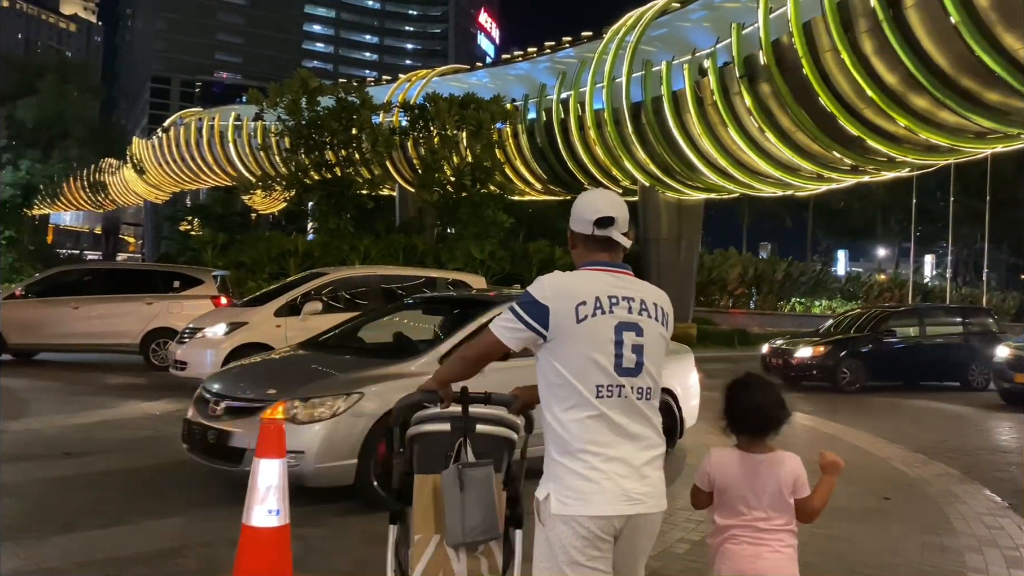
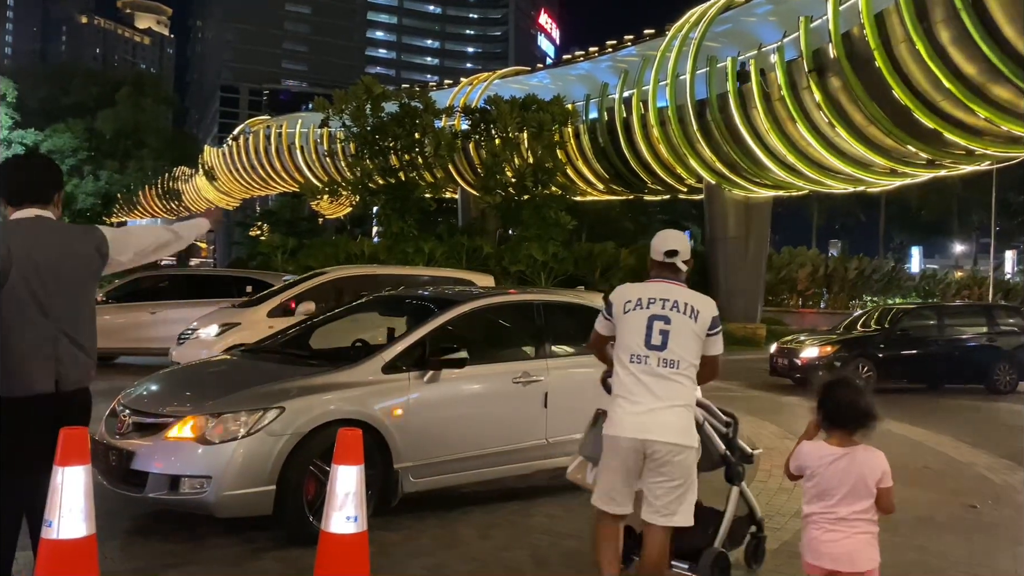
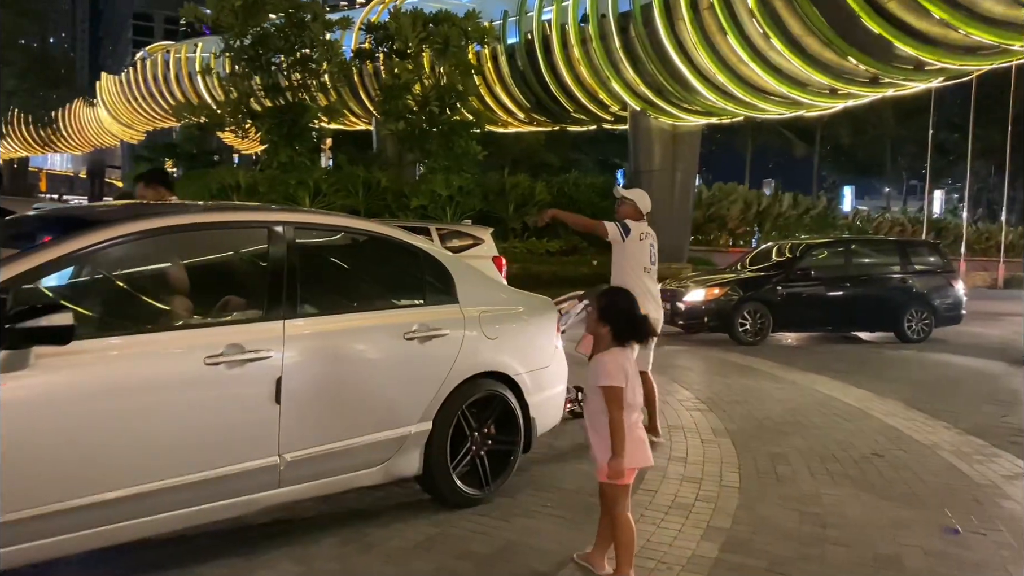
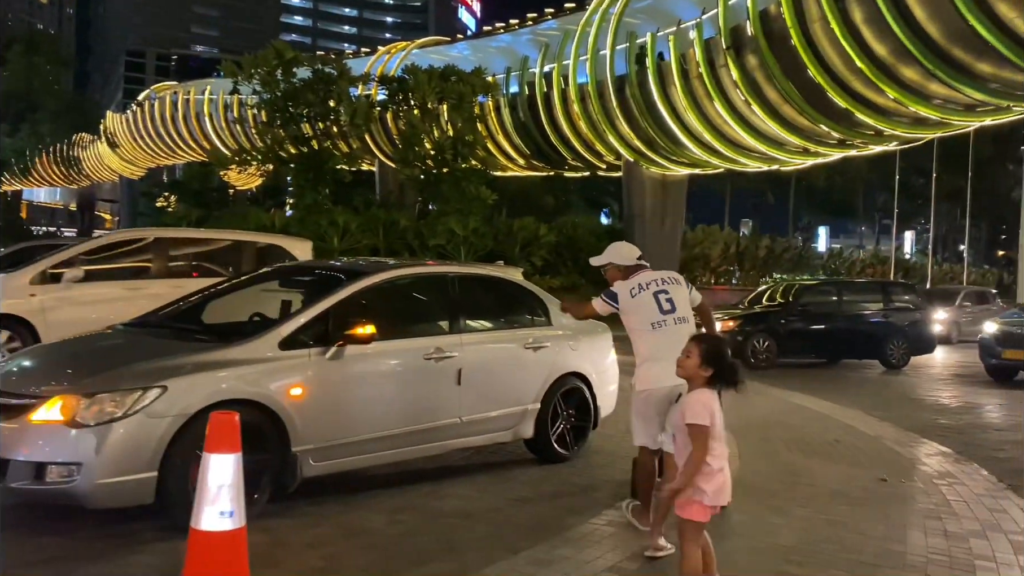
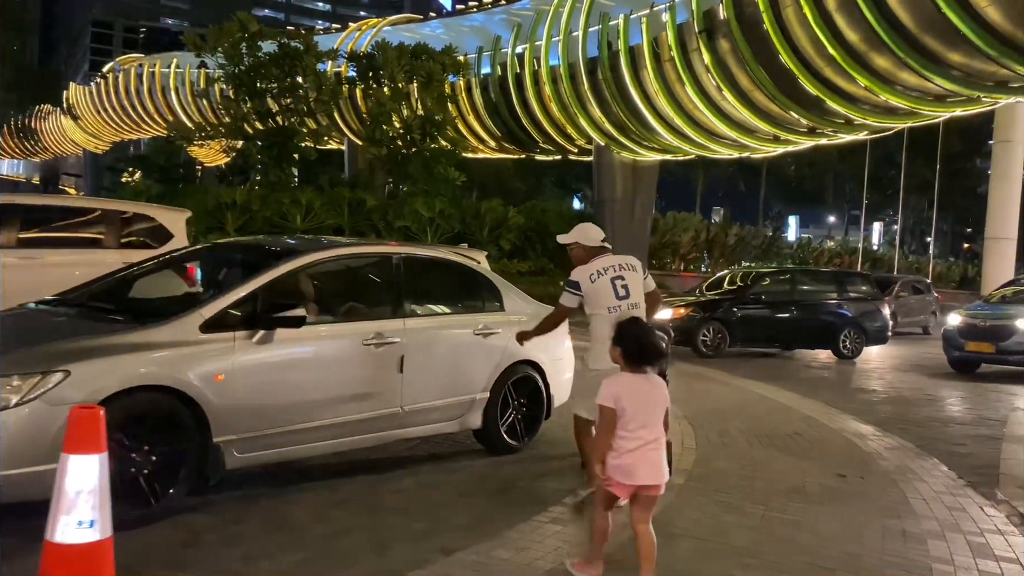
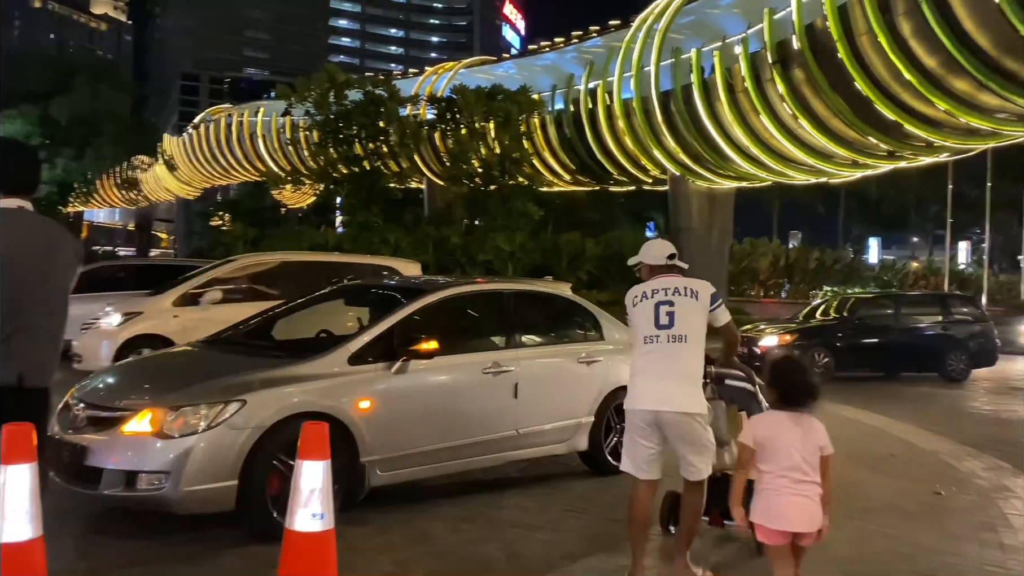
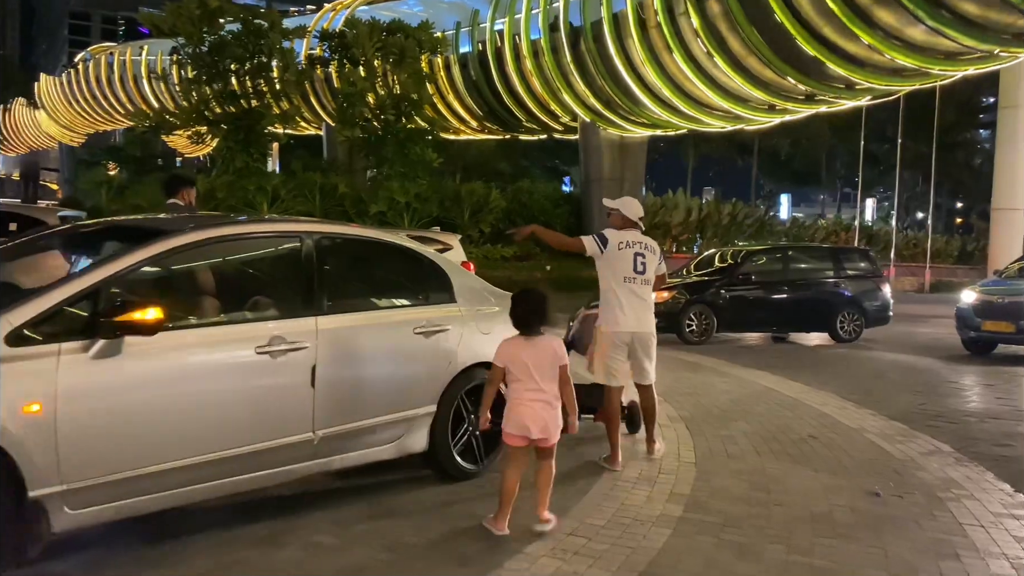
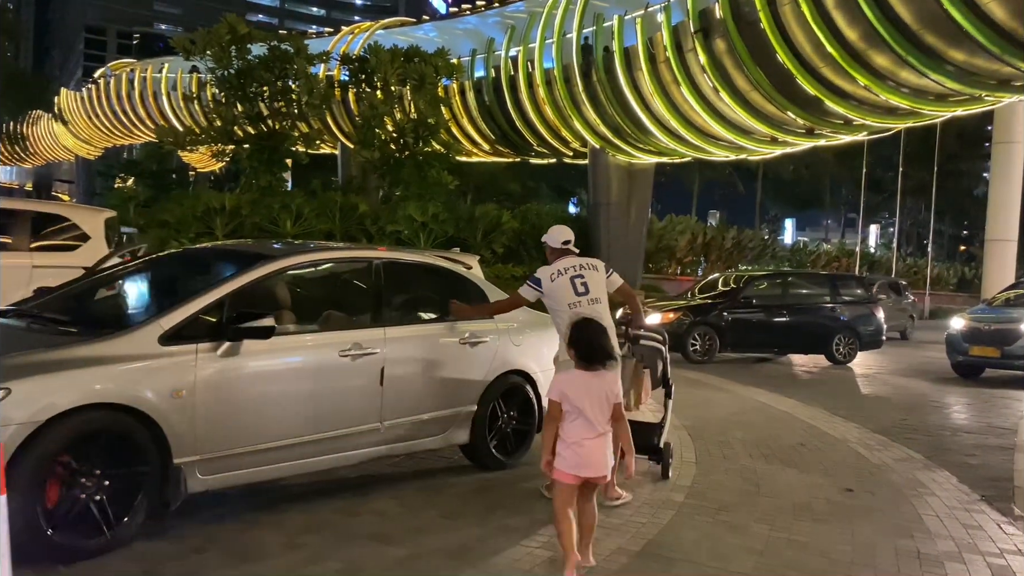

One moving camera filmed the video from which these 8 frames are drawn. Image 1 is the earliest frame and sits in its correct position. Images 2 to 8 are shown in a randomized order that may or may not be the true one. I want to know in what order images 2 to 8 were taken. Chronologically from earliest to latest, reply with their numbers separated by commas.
2, 6, 4, 5, 8, 7, 3
